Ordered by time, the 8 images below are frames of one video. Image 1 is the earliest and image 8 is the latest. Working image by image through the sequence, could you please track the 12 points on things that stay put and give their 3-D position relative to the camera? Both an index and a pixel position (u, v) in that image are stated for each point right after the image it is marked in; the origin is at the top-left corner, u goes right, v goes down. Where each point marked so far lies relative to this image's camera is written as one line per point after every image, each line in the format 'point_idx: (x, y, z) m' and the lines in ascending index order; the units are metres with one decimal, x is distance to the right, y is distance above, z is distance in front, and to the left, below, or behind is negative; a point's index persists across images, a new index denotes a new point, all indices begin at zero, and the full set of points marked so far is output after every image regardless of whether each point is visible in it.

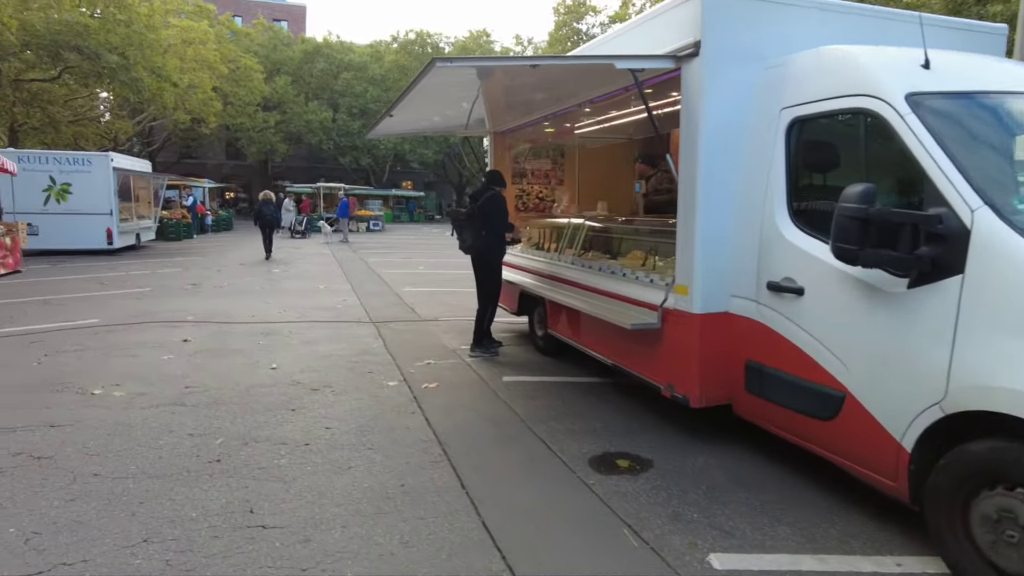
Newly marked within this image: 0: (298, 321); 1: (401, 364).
0: (-2.8, -0.4, +8.6) m
1: (-1.1, -0.8, +6.5) m
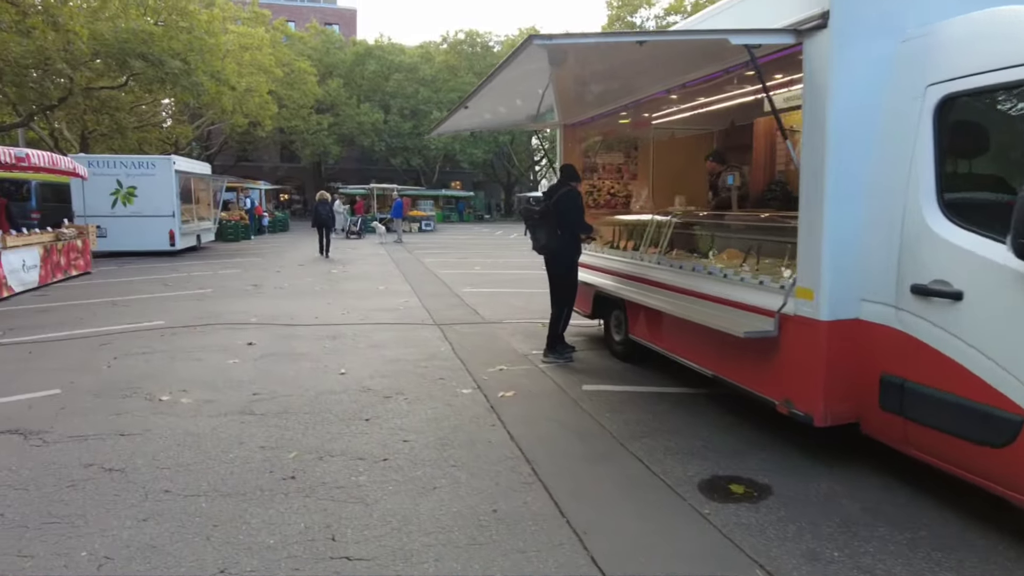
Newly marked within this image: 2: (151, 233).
0: (-1.9, -0.4, +8.4) m
1: (-0.4, -0.8, +6.1) m
2: (-10.2, +1.6, +18.5) m
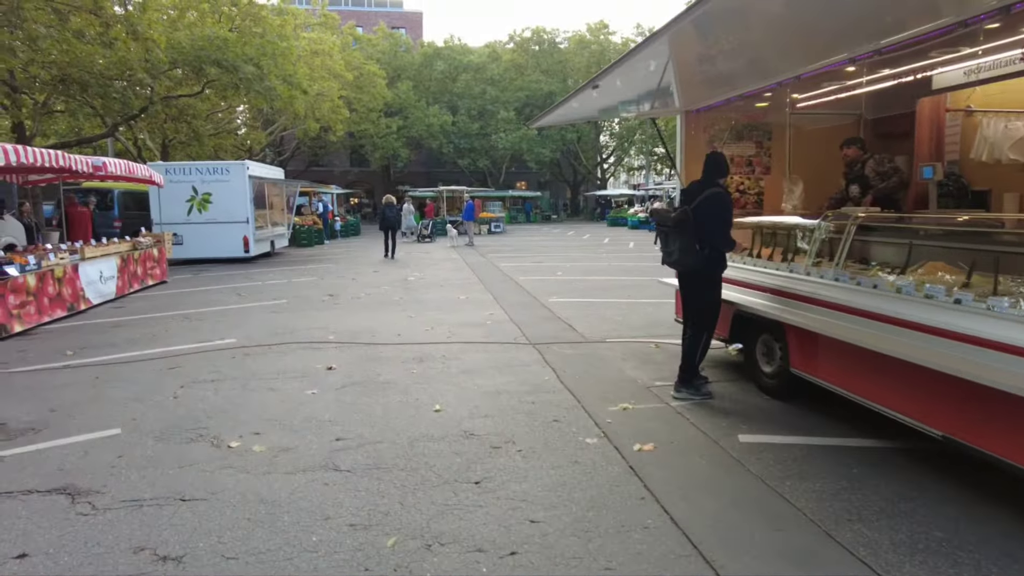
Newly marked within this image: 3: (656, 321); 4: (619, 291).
0: (-0.7, -0.6, +7.4) m
1: (+0.6, -0.9, +5.1) m
2: (-8.0, +1.3, +18.3) m
3: (+1.9, -0.5, +8.7) m
4: (+1.9, -0.1, +11.7) m
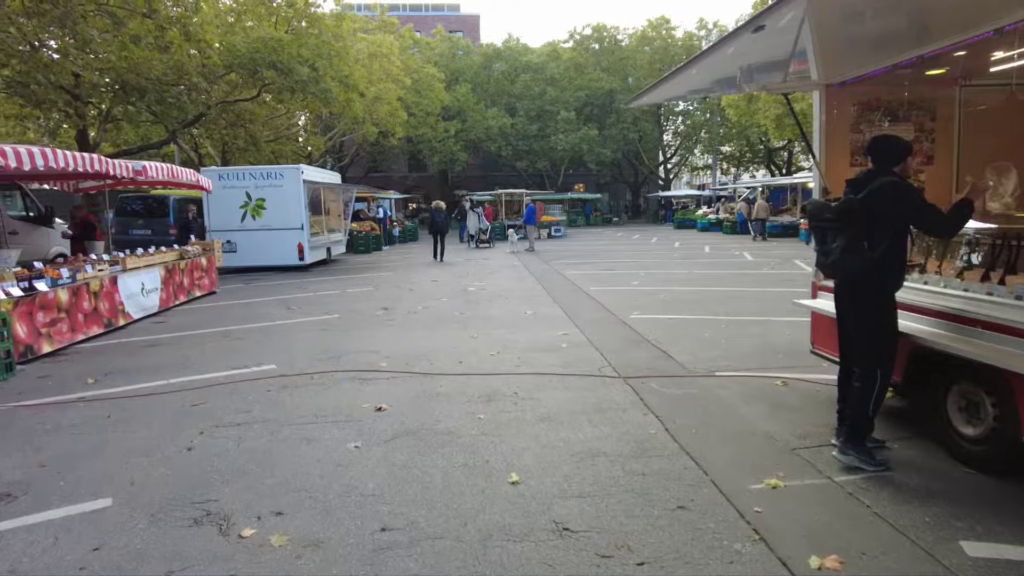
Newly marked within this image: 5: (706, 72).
0: (+0.1, -0.8, +6.2) m
1: (+1.2, -1.1, +3.7) m
2: (-6.2, +1.1, +17.7) m
3: (+2.8, -0.7, +7.2) m
4: (+3.0, -0.3, +10.2) m
5: (+1.6, +1.8, +5.5) m
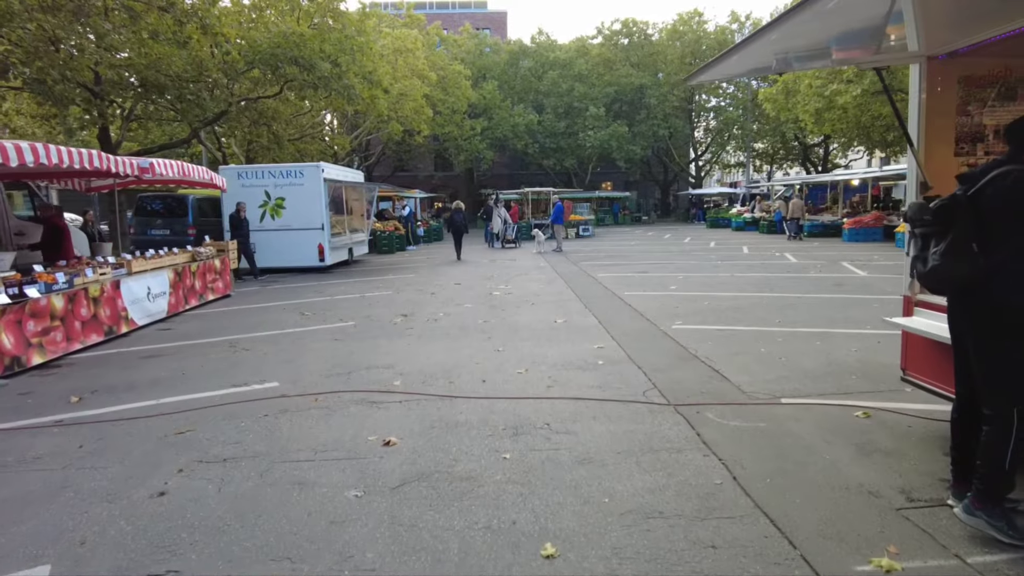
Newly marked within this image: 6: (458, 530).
0: (+0.3, -0.9, +5.4) m
1: (+1.3, -1.2, +2.9) m
2: (-5.5, +1.0, +17.1) m
3: (+3.1, -0.8, +6.3) m
4: (+3.5, -0.4, +9.2) m
5: (+1.8, +1.7, +4.7) m
6: (-0.3, -1.2, +3.3) m
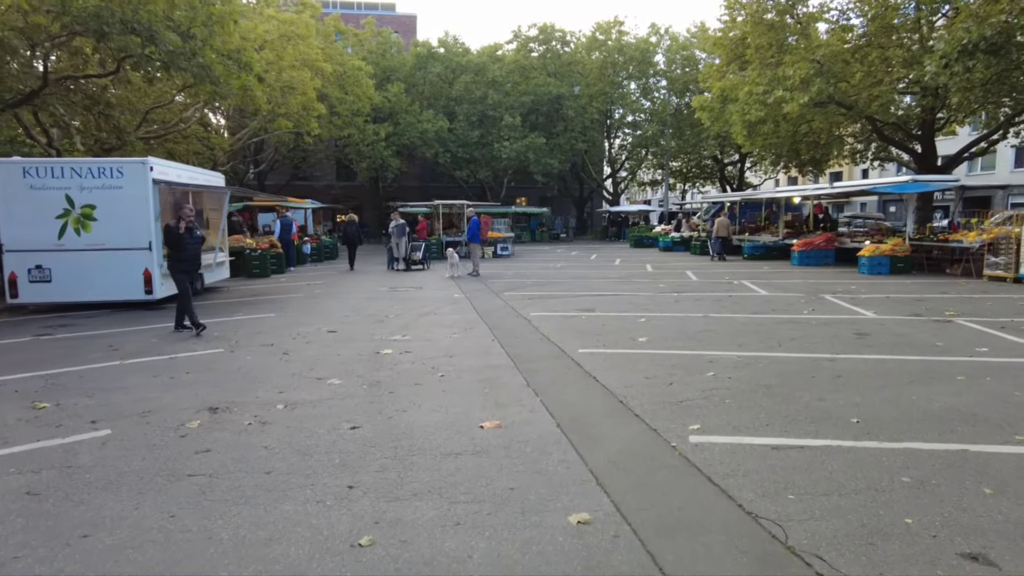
0: (0.0, -1.4, +1.4) m
1: (+1.3, -1.7, -0.9) m
2: (-7.4, +0.3, +12.3) m
3: (+2.6, -1.3, +2.7) m
4: (+2.6, -1.0, +5.7) m
5: (+1.5, +1.2, +1.0) m
6: (-0.3, -1.7, -0.7) m
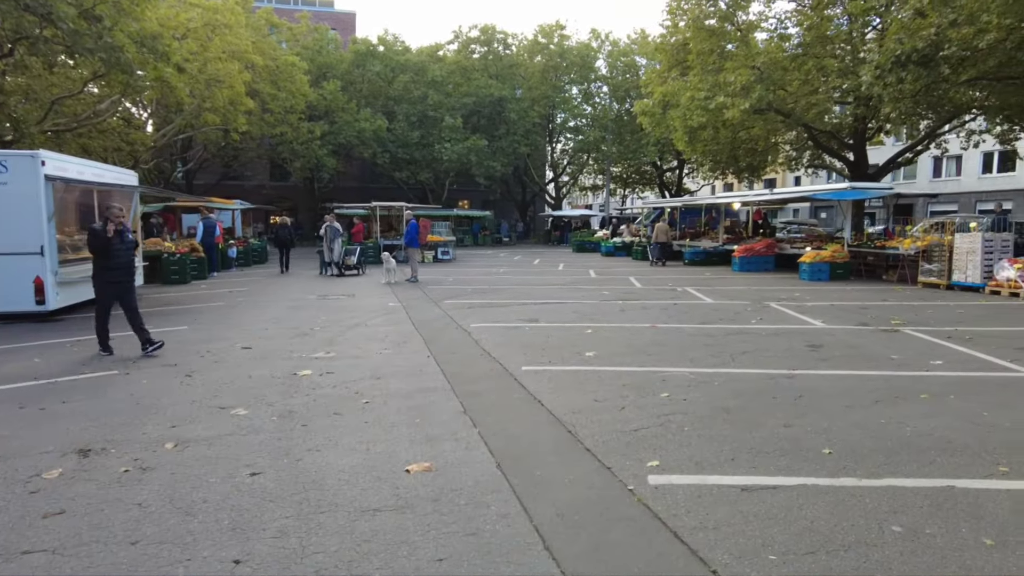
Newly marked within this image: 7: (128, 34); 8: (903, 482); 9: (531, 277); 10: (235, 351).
0: (-0.1, -1.5, +0.7) m
1: (+1.4, -1.8, -1.5) m
2: (-8.4, +0.1, +10.9) m
3: (+2.3, -1.4, +2.2) m
4: (+2.1, -1.1, +5.2) m
5: (+1.4, +1.1, +0.4) m
6: (-0.3, -1.8, -1.5) m
7: (-9.0, +6.0, +15.5) m
8: (+2.5, -1.2, +4.2) m
9: (+0.6, +0.3, +19.8) m
10: (-3.5, -0.8, +8.3) m
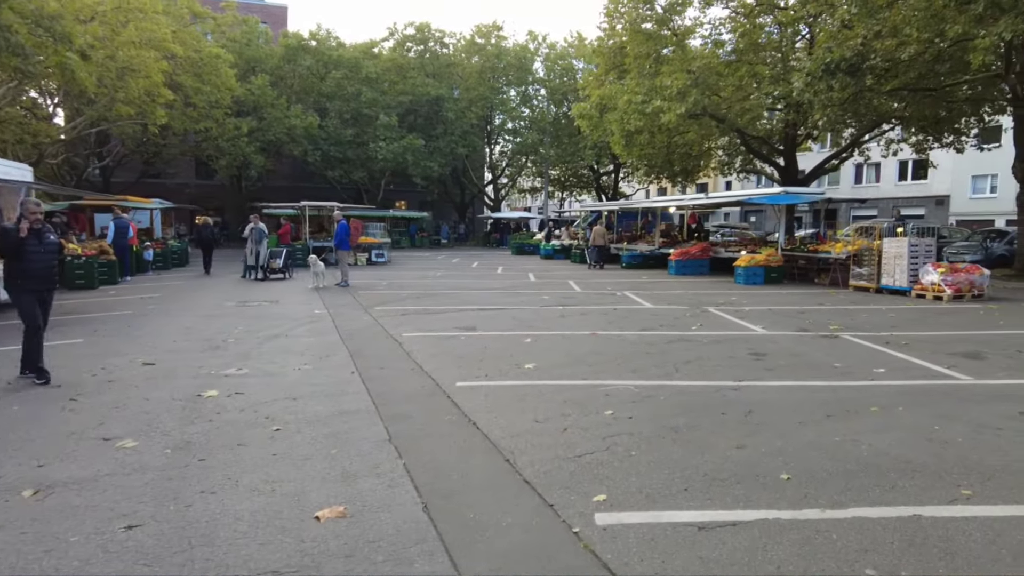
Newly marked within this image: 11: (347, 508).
0: (-0.2, -1.6, +0.1) m
1: (+1.5, -1.8, -1.9) m
2: (-9.4, 0.0, +9.5) m
3: (+2.1, -1.5, +1.8) m
4: (+1.6, -1.2, +4.8) m
5: (+1.4, +1.0, 0.0) m
6: (-0.1, -1.8, -2.0) m
7: (-10.4, +5.9, +14.1) m
8: (+2.1, -1.3, +3.8) m
9: (-1.3, +0.2, +19.2) m
10: (-4.3, -0.9, +7.4) m
11: (-0.9, -1.3, +3.8) m
